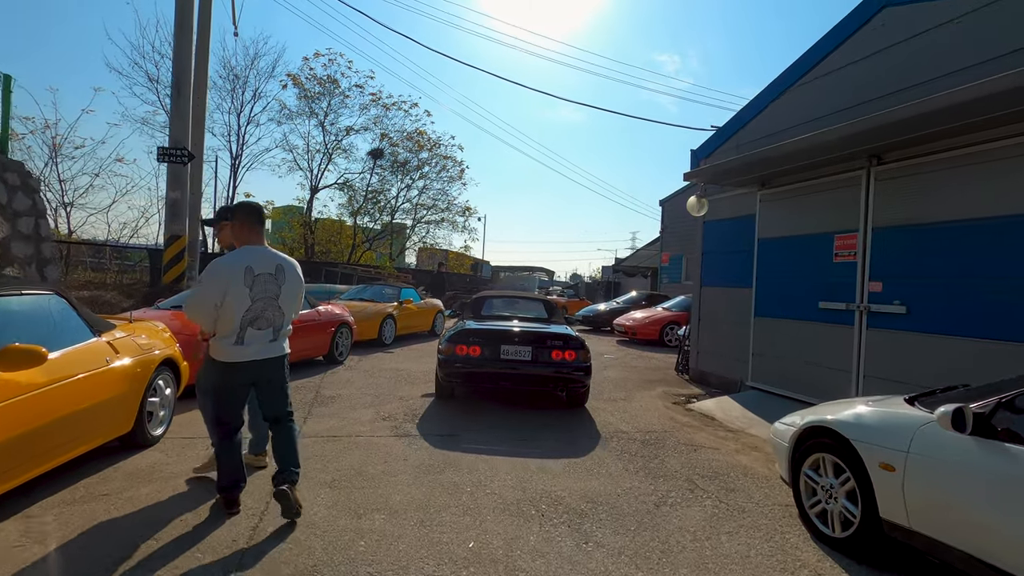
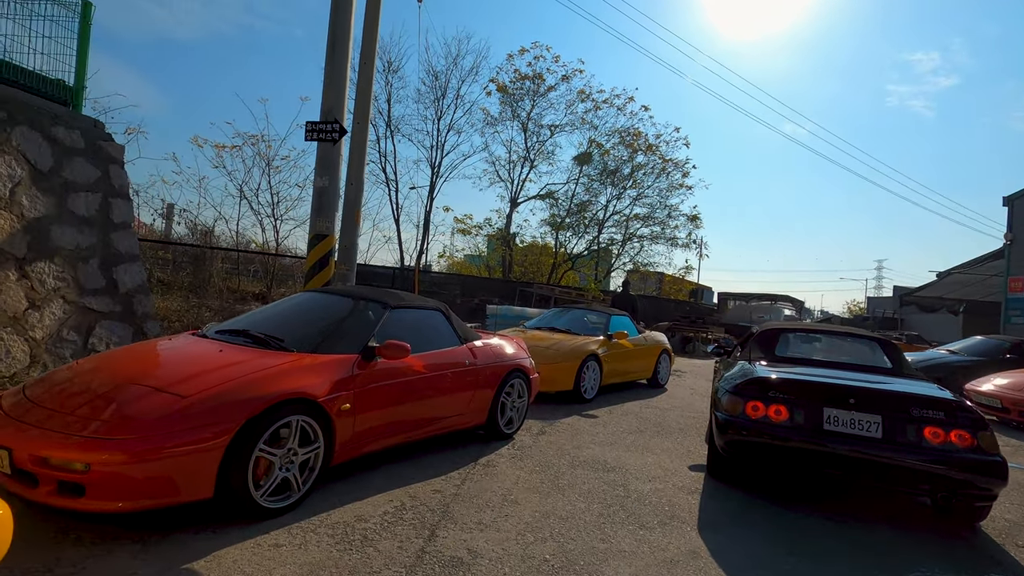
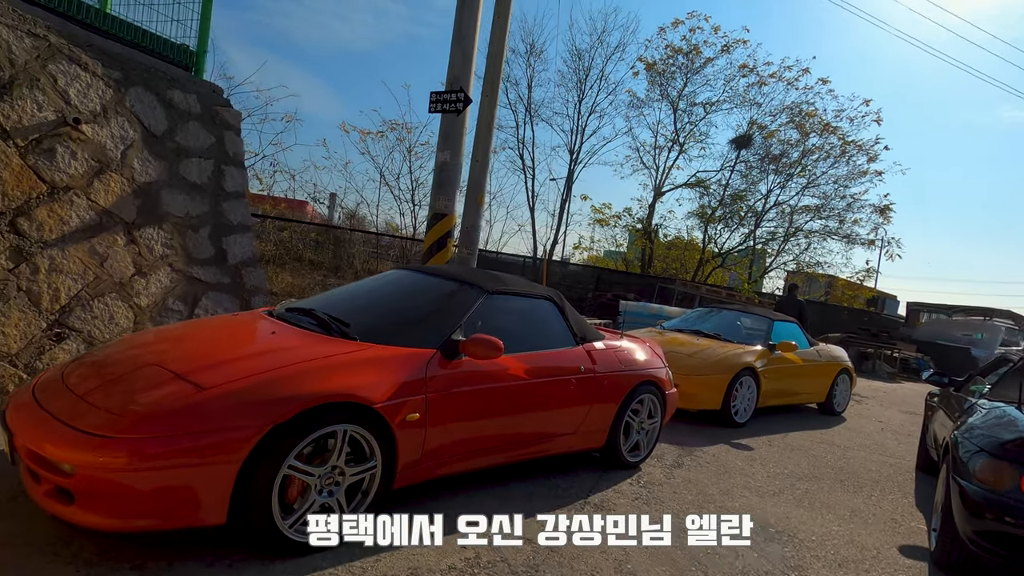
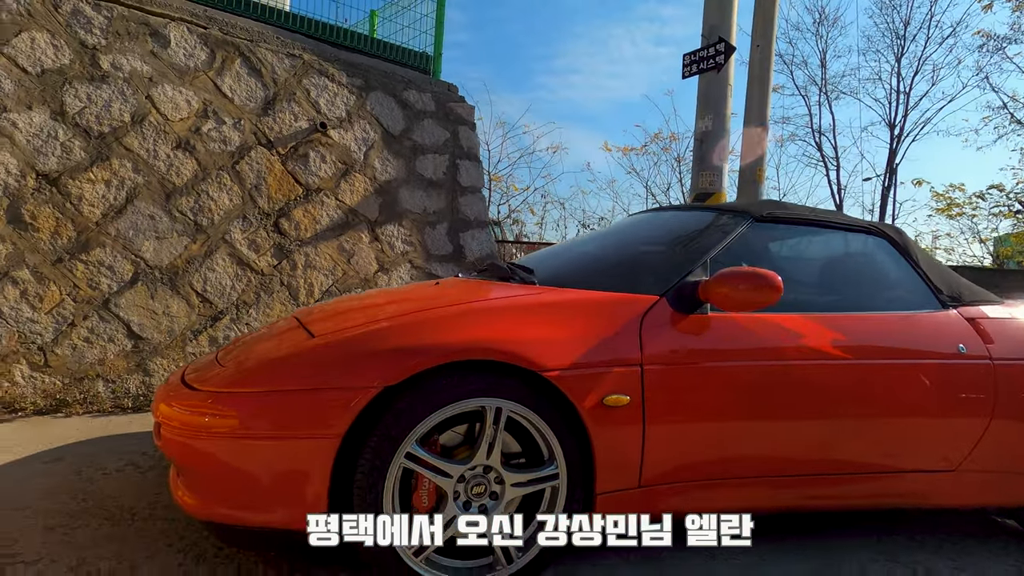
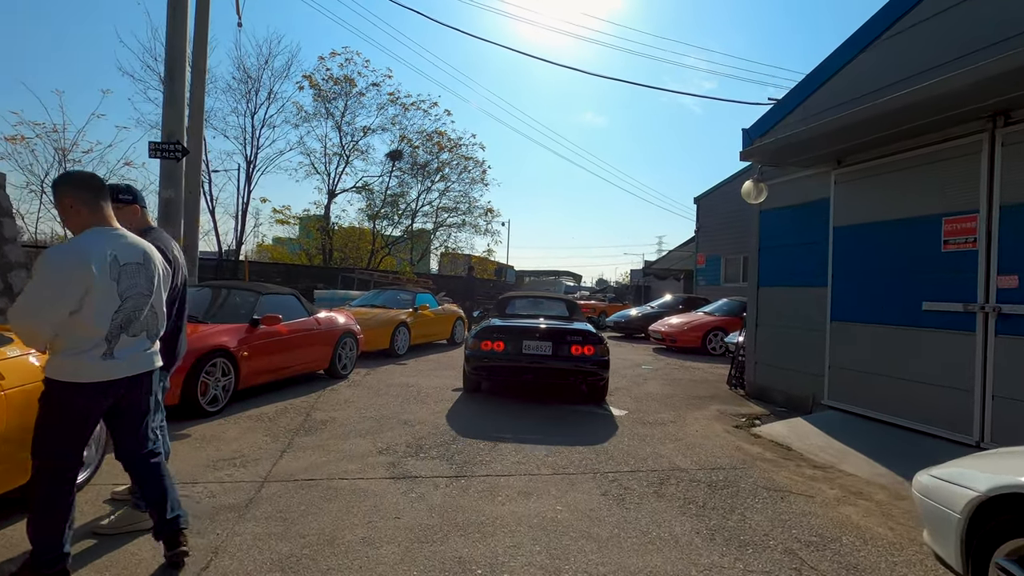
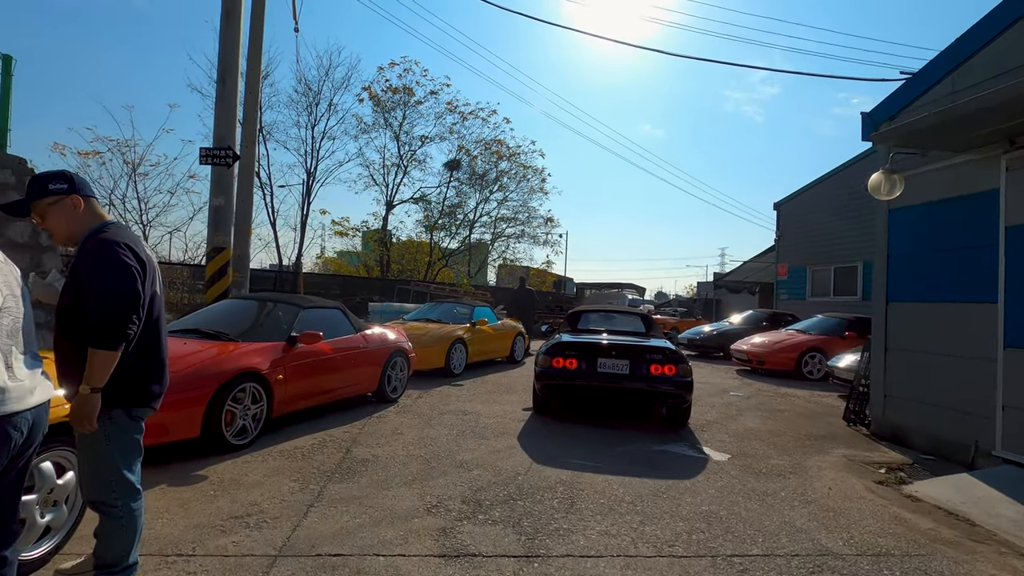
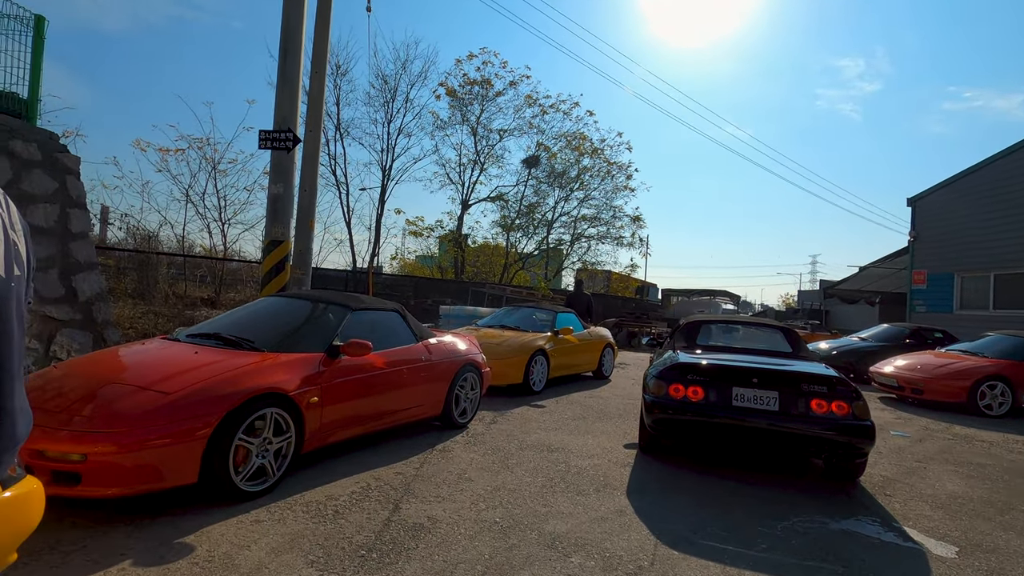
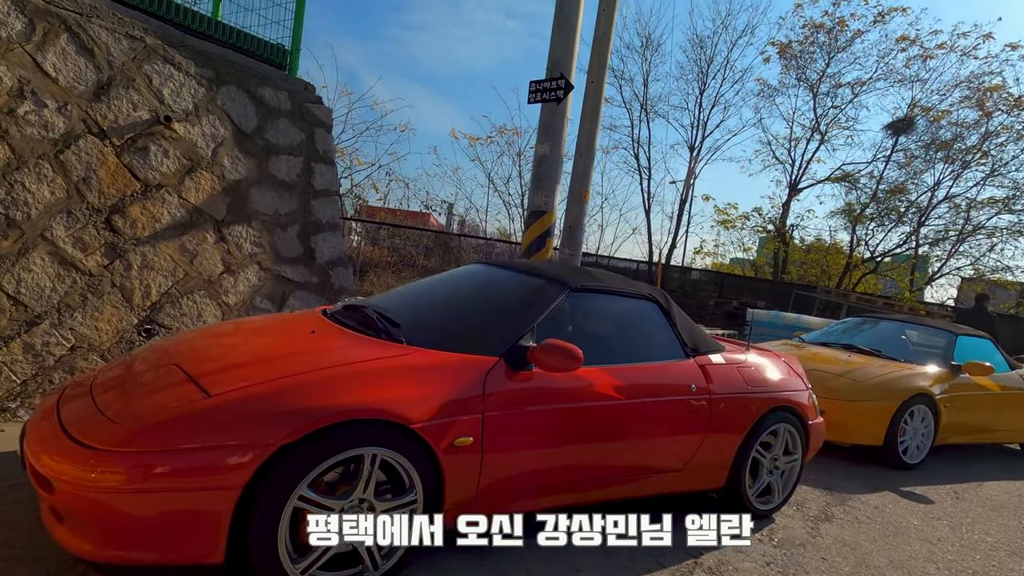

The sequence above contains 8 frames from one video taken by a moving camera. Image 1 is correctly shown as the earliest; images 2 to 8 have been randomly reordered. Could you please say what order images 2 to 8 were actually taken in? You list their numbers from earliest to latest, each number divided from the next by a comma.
5, 6, 7, 2, 3, 8, 4
